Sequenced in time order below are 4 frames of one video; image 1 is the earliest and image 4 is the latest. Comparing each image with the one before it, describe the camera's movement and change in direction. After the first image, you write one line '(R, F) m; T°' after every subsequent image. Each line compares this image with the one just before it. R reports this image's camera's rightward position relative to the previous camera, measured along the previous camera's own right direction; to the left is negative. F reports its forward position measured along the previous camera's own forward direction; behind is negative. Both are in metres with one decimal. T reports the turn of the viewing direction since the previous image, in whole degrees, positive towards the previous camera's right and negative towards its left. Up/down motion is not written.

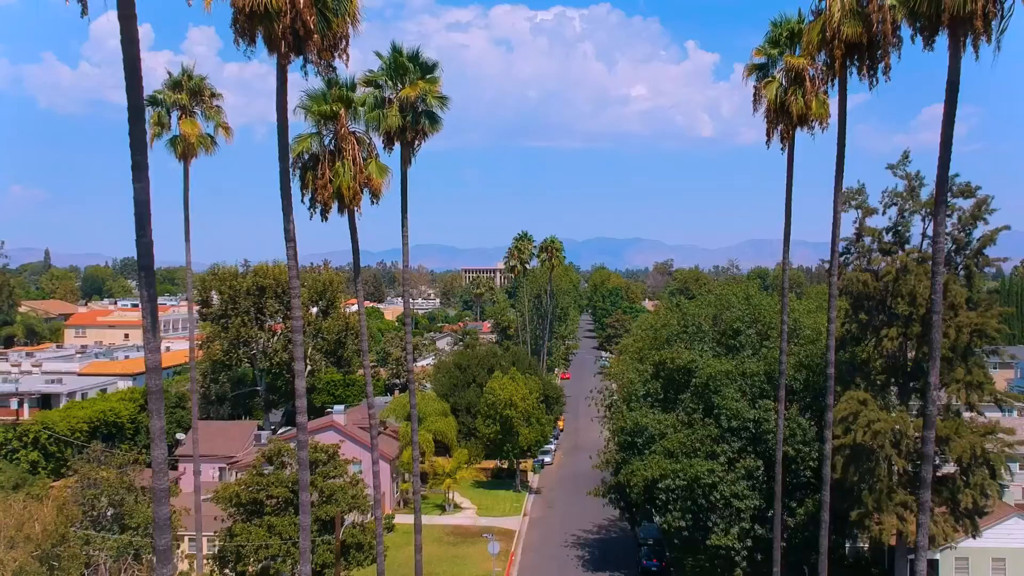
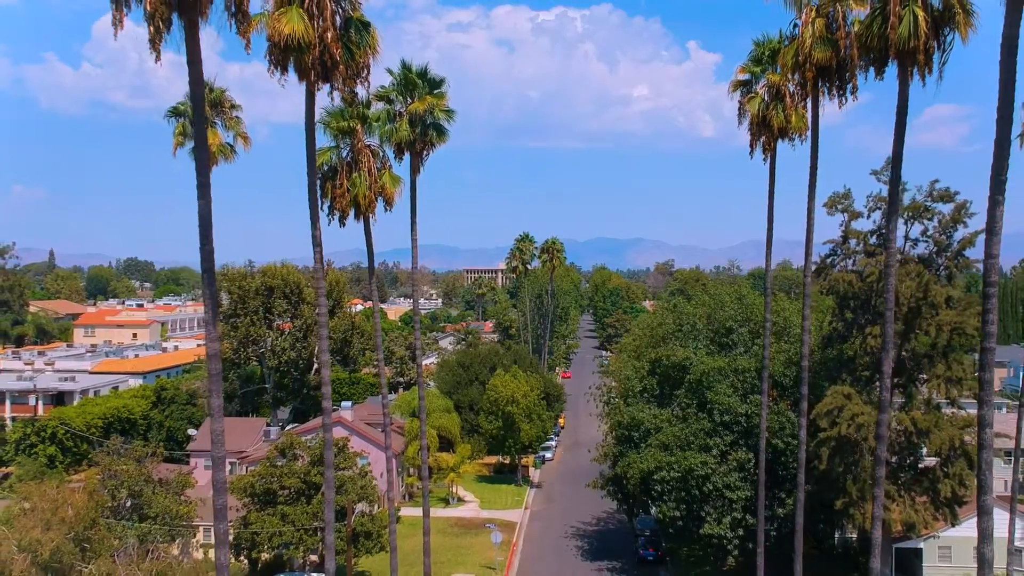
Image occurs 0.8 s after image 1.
(0.0, -1.3) m; 0°
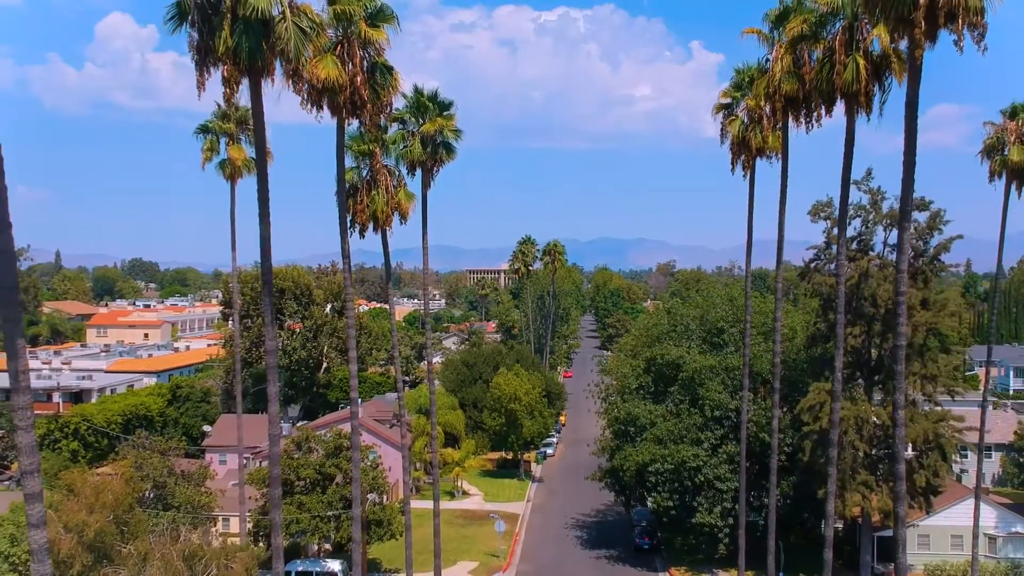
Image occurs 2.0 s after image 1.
(0.0, -1.8) m; 0°
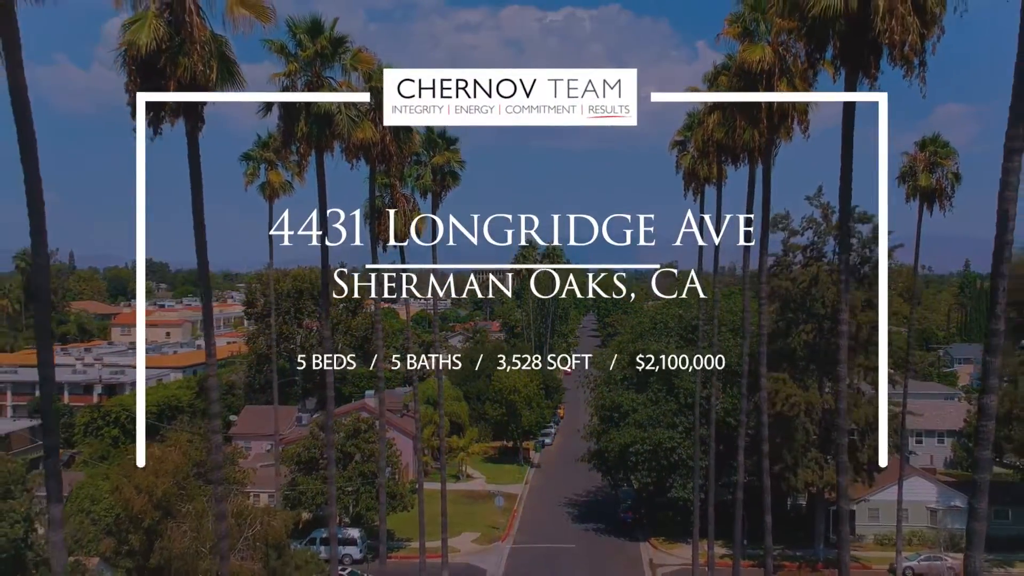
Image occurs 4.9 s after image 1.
(+0.4, -4.3) m; 0°
